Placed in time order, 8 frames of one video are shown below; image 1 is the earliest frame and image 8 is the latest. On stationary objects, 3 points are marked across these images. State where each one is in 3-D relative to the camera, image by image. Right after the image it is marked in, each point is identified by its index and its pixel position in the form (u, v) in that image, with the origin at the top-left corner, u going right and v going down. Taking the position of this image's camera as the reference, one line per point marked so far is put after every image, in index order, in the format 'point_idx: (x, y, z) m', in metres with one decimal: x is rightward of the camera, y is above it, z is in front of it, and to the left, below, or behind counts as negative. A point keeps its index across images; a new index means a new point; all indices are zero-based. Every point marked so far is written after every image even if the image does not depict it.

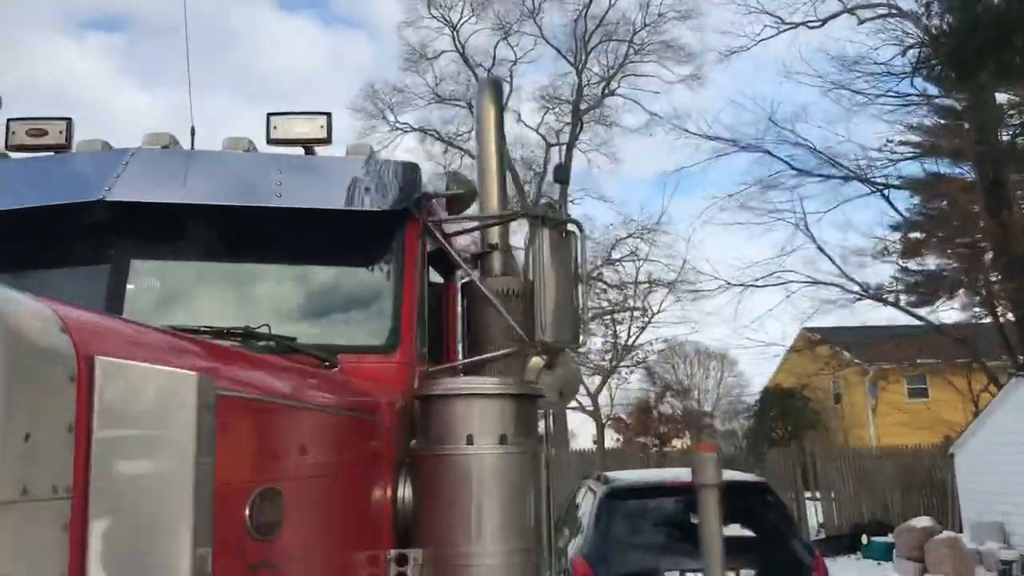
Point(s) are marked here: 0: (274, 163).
0: (-0.8, +0.4, +3.2) m
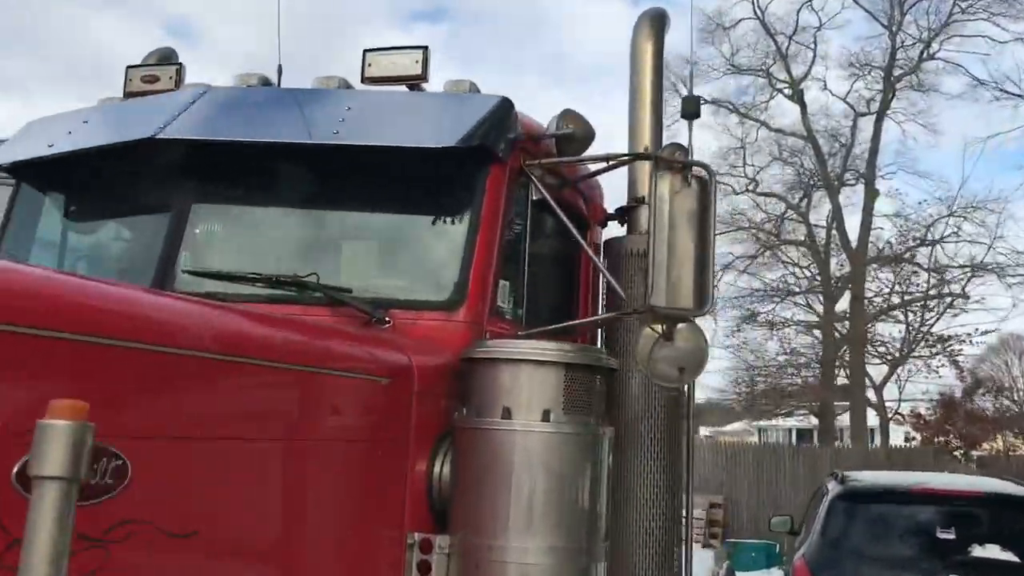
0: (-0.5, +0.6, +2.9) m
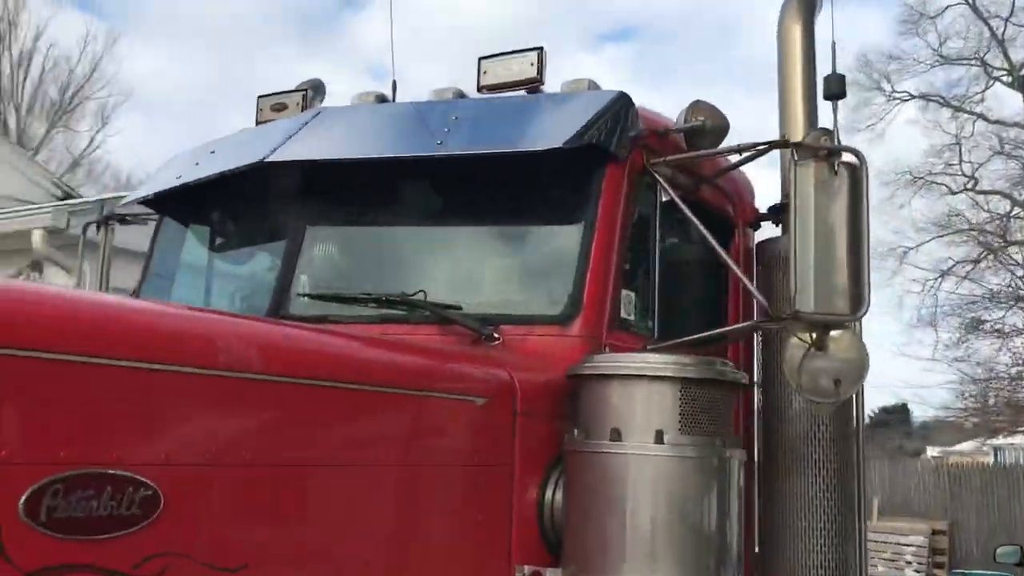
0: (-0.2, +0.5, +2.8) m
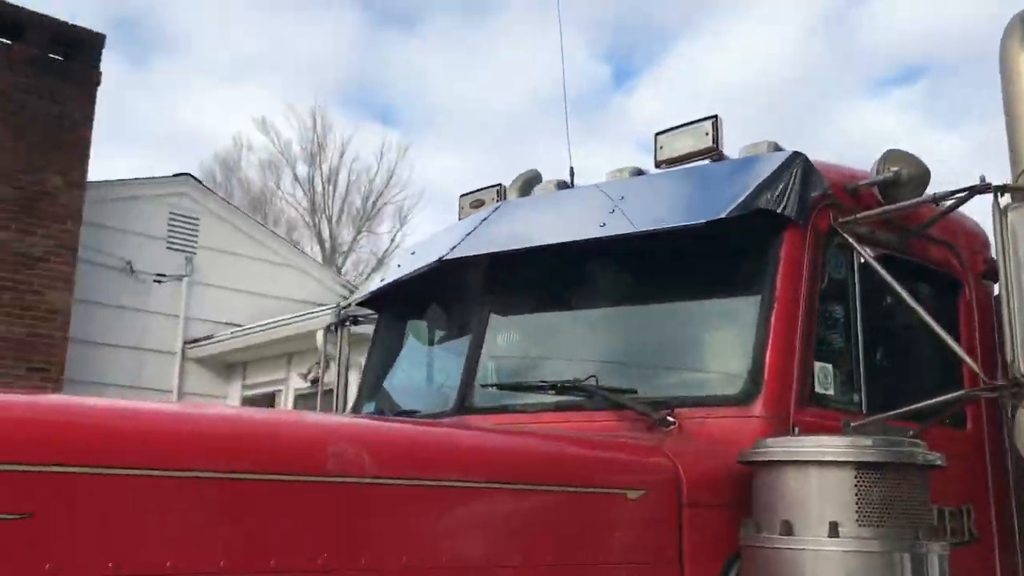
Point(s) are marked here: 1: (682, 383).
0: (+0.3, +0.3, +2.8) m
1: (+0.4, -0.2, +2.5) m
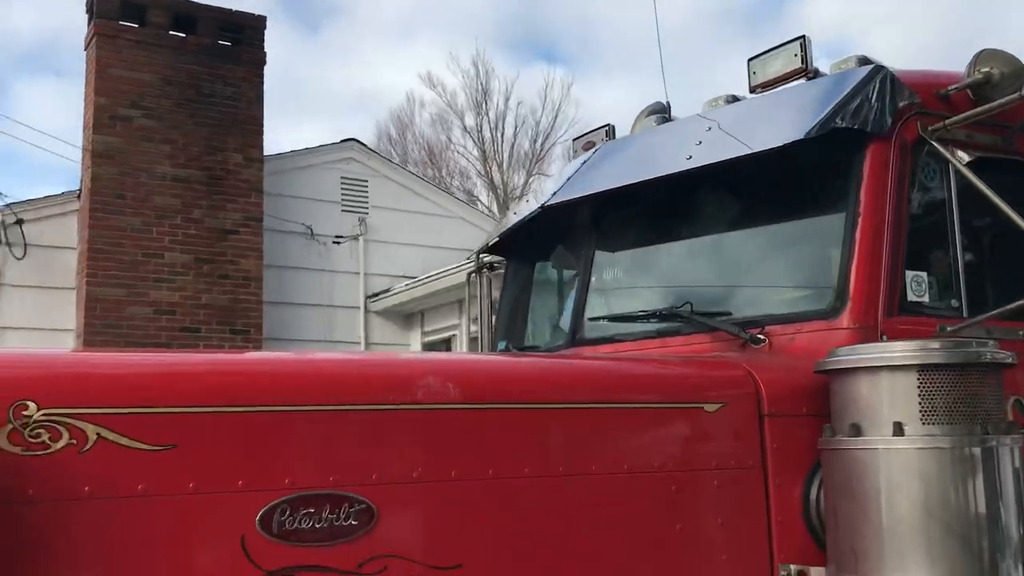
0: (+0.6, +0.5, +2.9) m
1: (+0.7, 0.0, +2.6) m
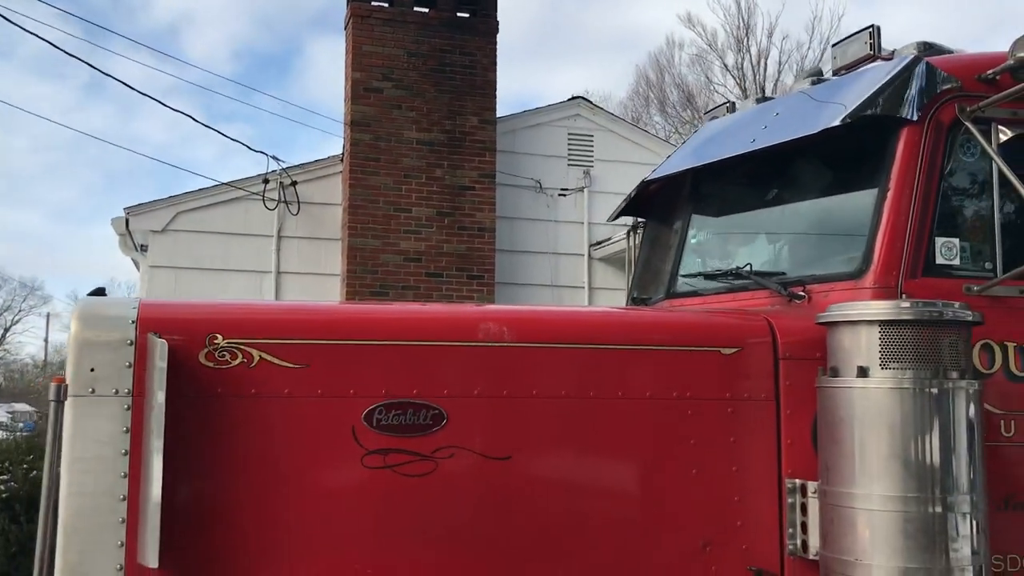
0: (+0.9, +0.6, +3.3) m
1: (+0.9, +0.1, +3.0) m
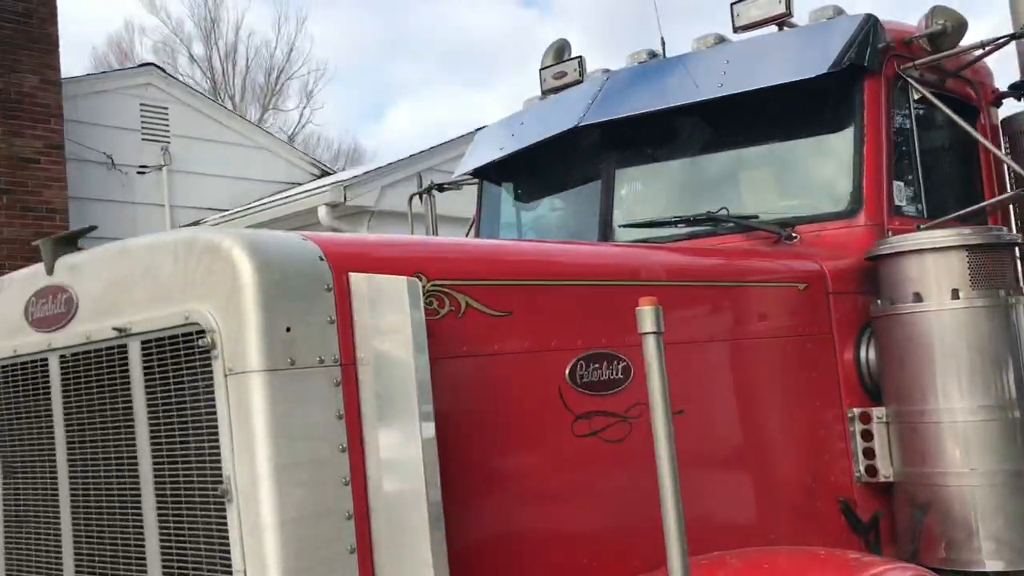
0: (+0.7, +0.8, +3.4) m
1: (+0.9, +0.3, +3.1) m
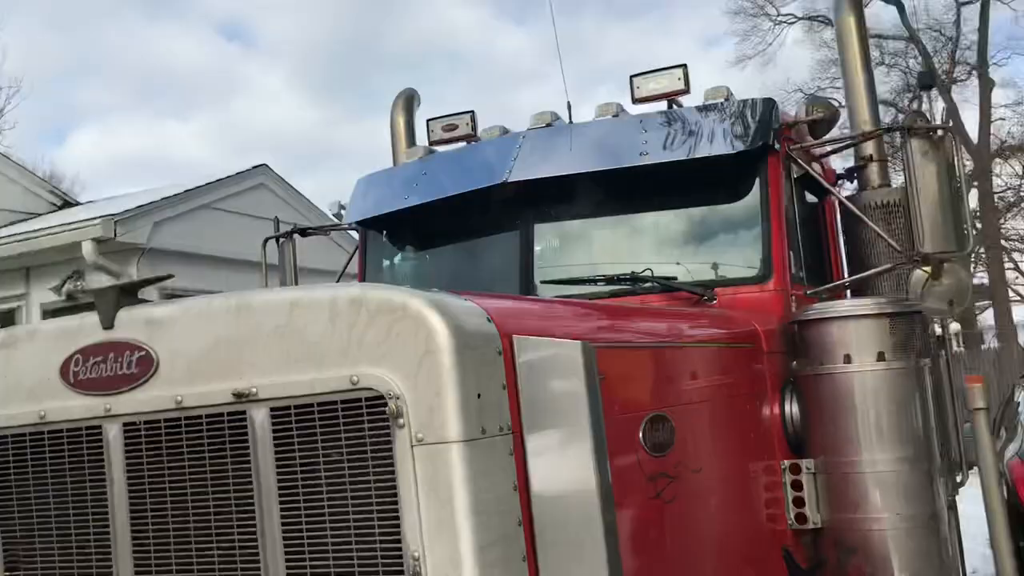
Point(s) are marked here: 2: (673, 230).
0: (+0.4, +0.6, +3.6) m
1: (+0.7, +0.1, +3.4) m
2: (+0.6, +0.2, +3.4) m
